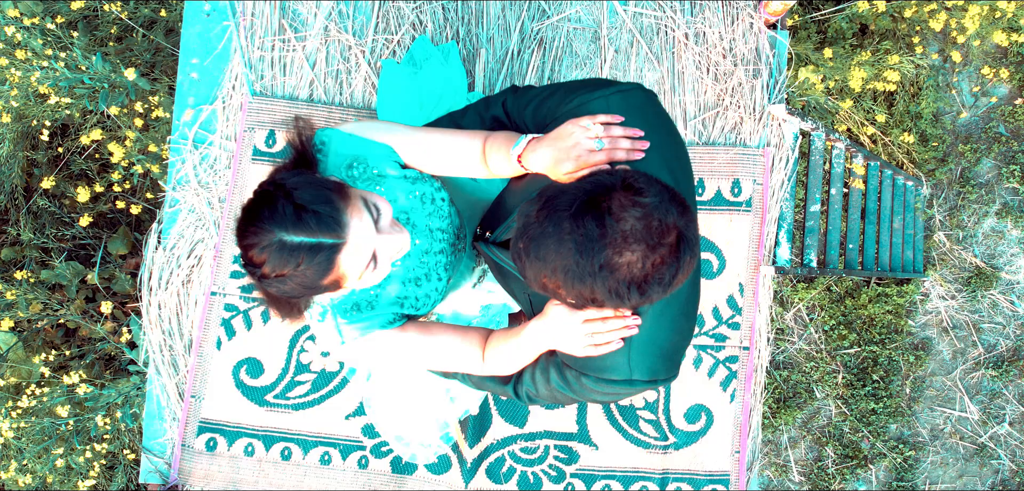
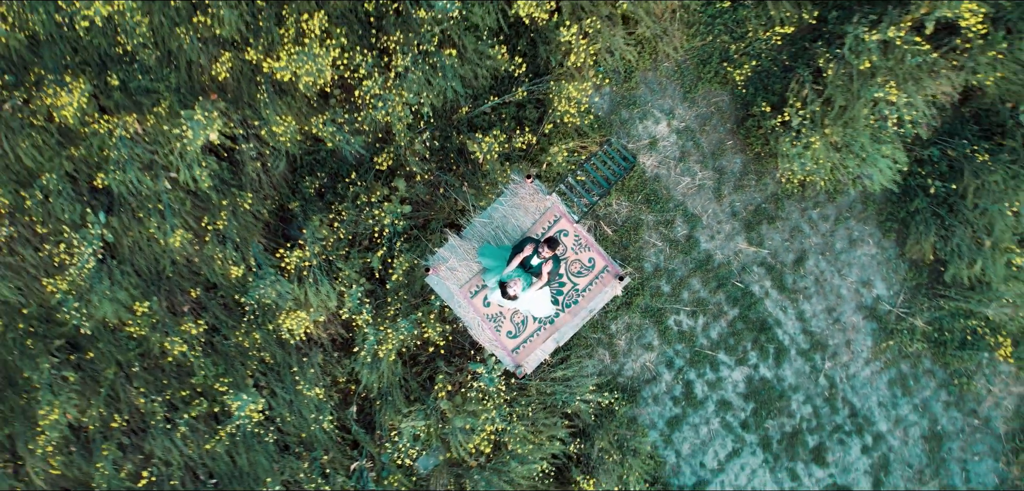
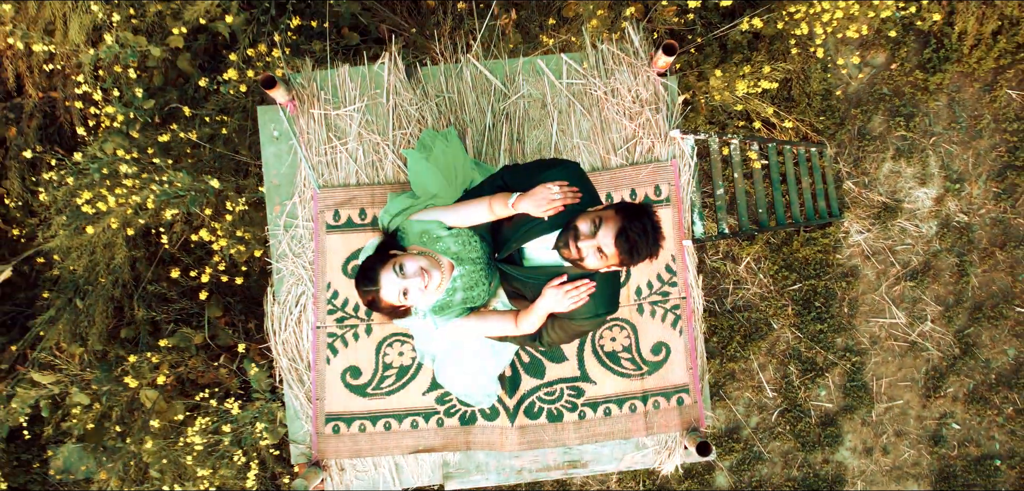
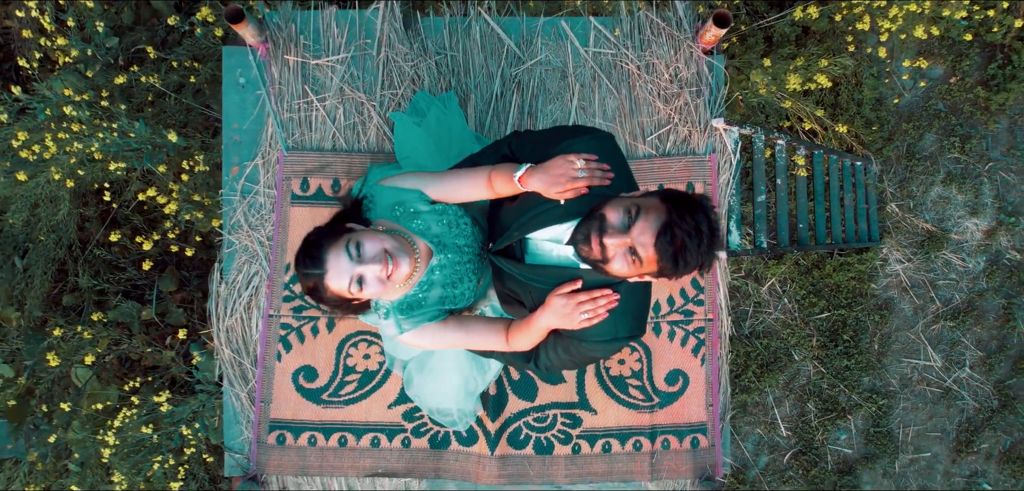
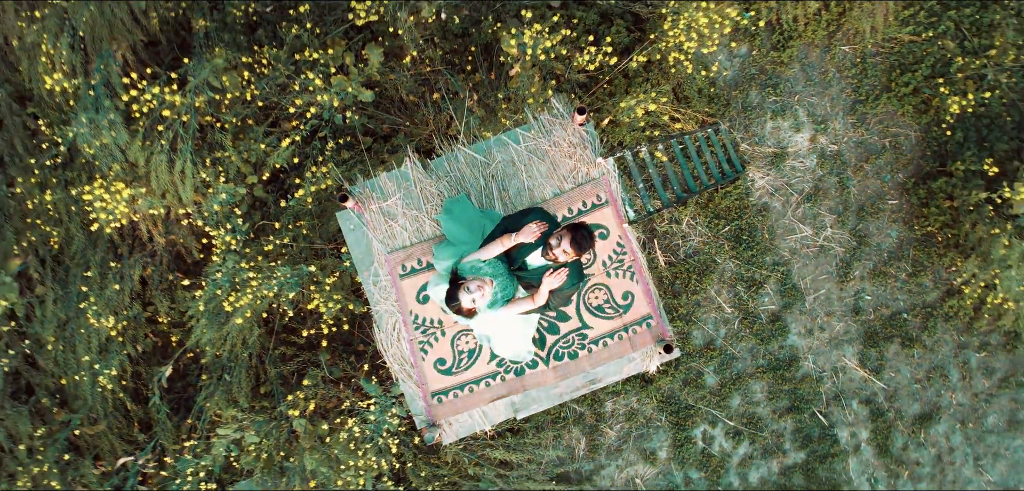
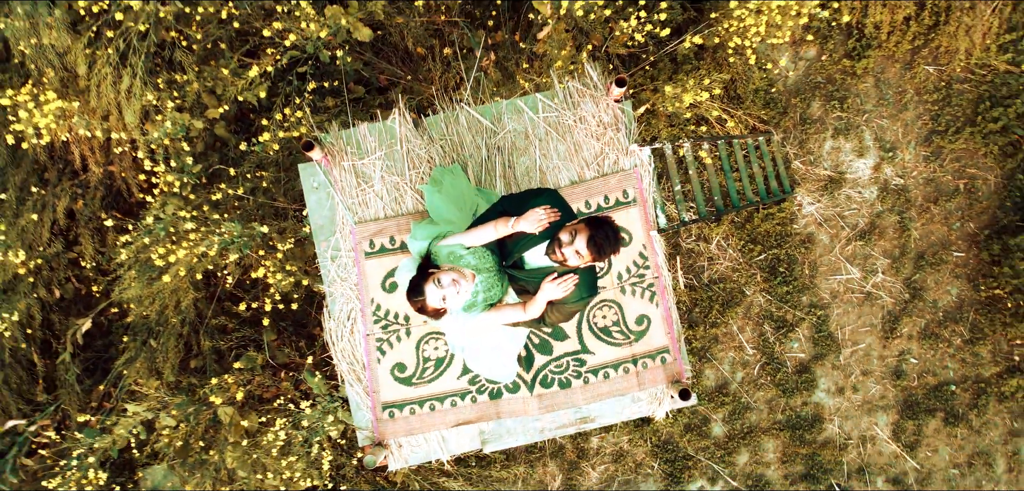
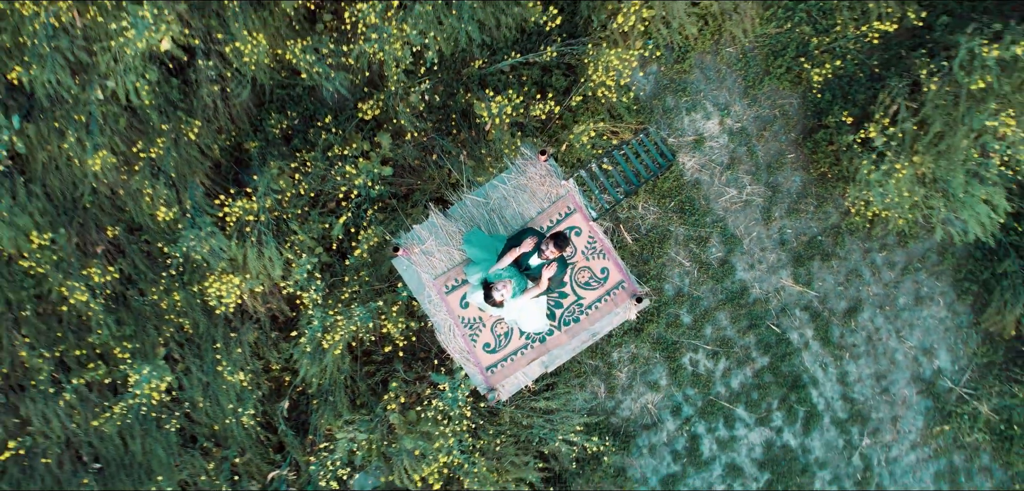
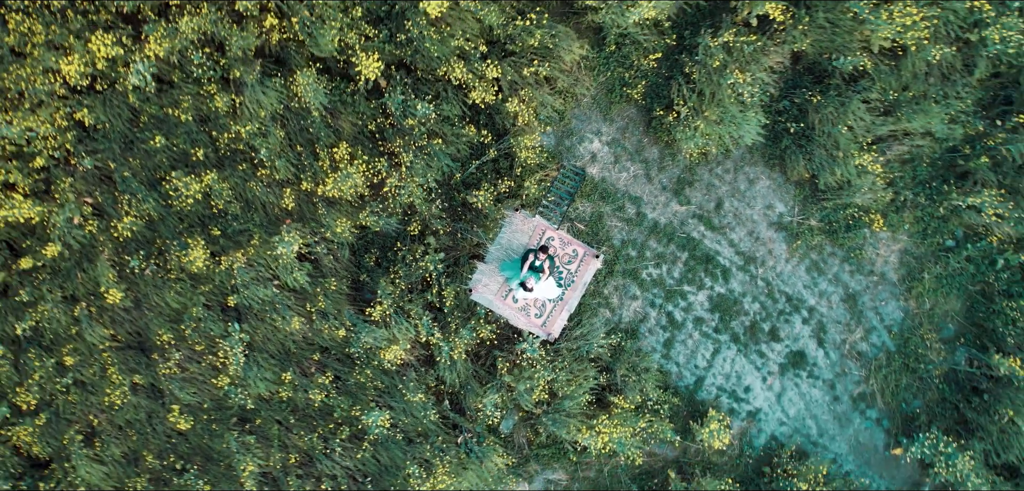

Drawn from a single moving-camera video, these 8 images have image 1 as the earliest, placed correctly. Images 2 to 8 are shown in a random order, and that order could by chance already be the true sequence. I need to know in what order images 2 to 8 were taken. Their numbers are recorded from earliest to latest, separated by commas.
4, 3, 6, 5, 7, 2, 8
